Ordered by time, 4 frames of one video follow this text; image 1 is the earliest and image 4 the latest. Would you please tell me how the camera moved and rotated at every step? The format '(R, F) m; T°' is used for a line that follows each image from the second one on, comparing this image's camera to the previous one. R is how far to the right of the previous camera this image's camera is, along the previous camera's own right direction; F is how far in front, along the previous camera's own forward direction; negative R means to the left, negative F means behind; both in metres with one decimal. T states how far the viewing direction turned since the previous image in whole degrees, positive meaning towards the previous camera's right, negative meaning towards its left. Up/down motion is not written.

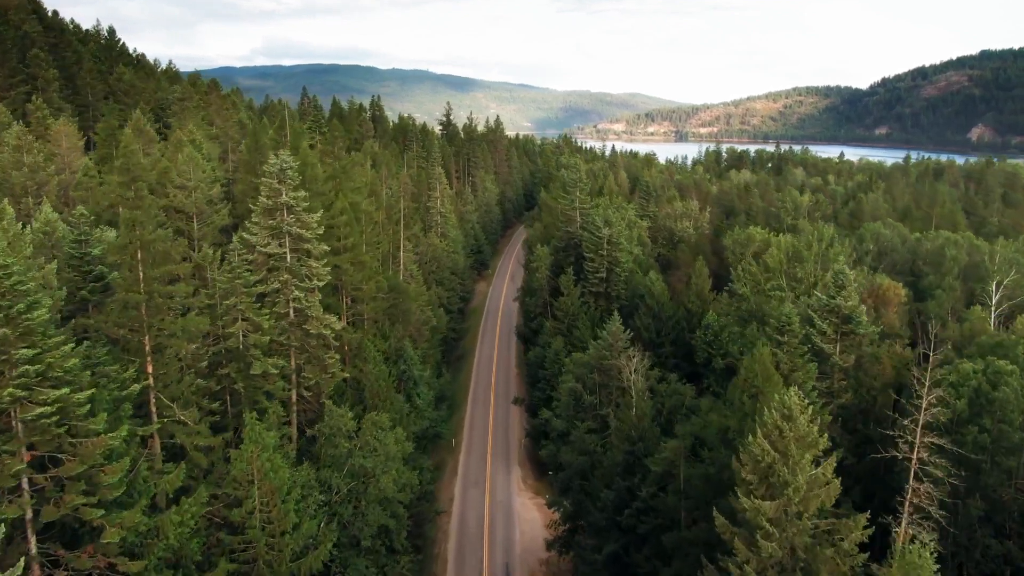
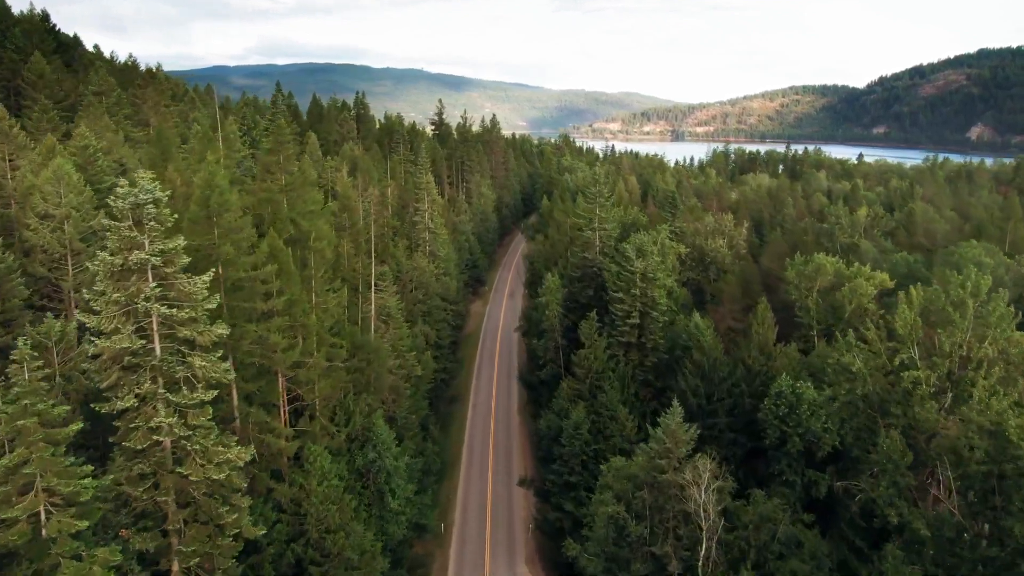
(-0.8, +13.8) m; 0°
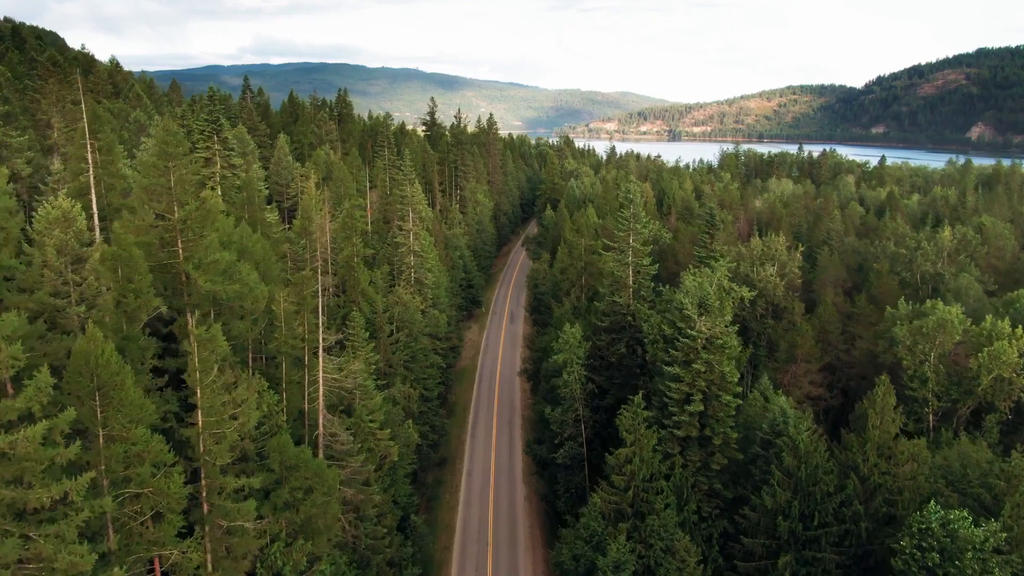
(-0.7, +13.8) m; 0°
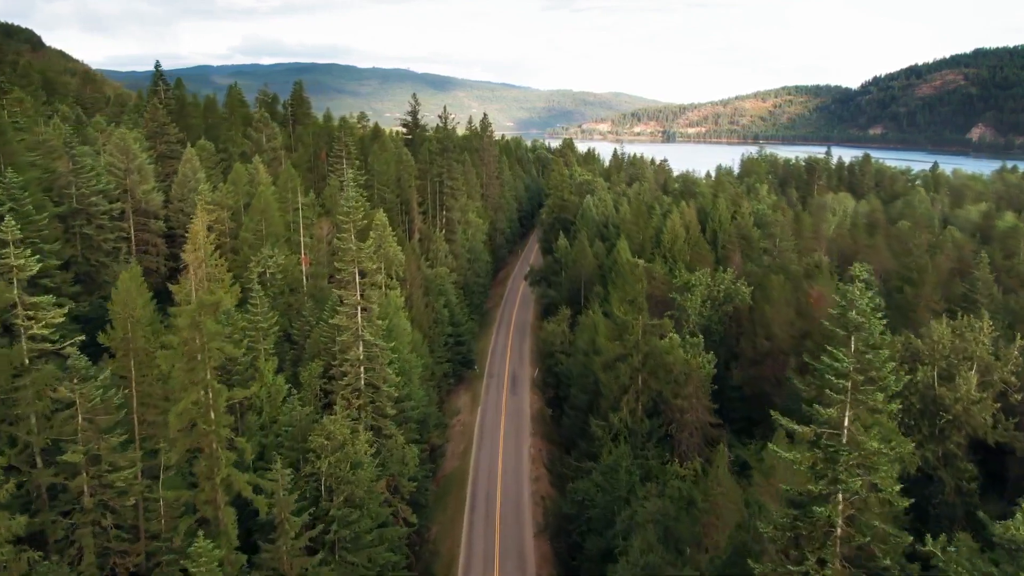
(-1.3, +25.8) m; +1°
